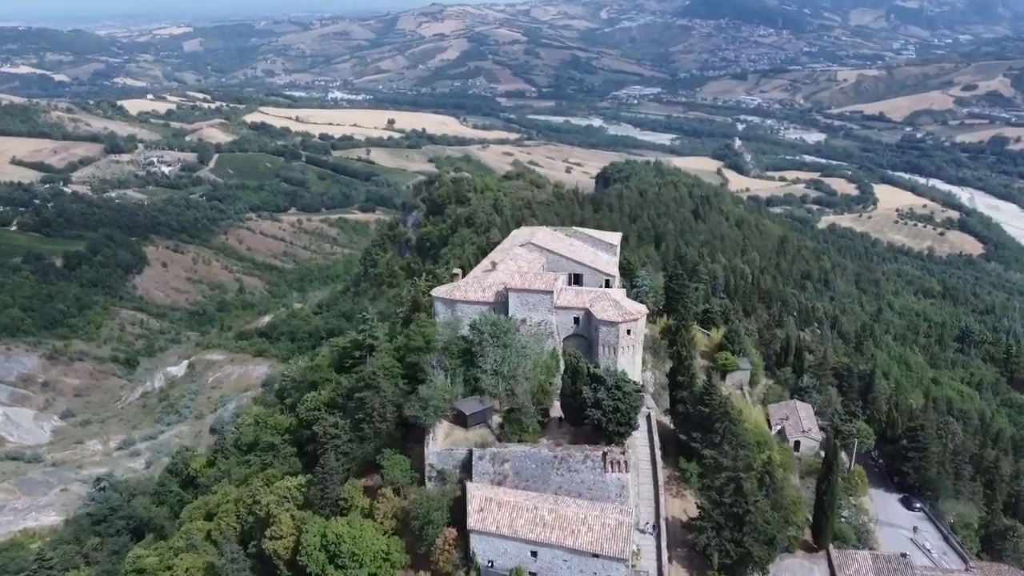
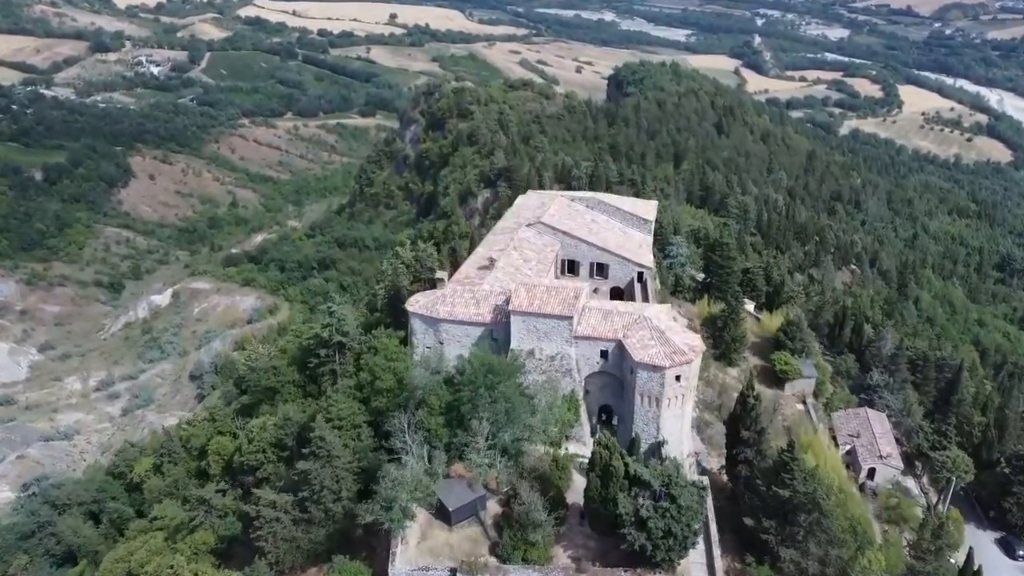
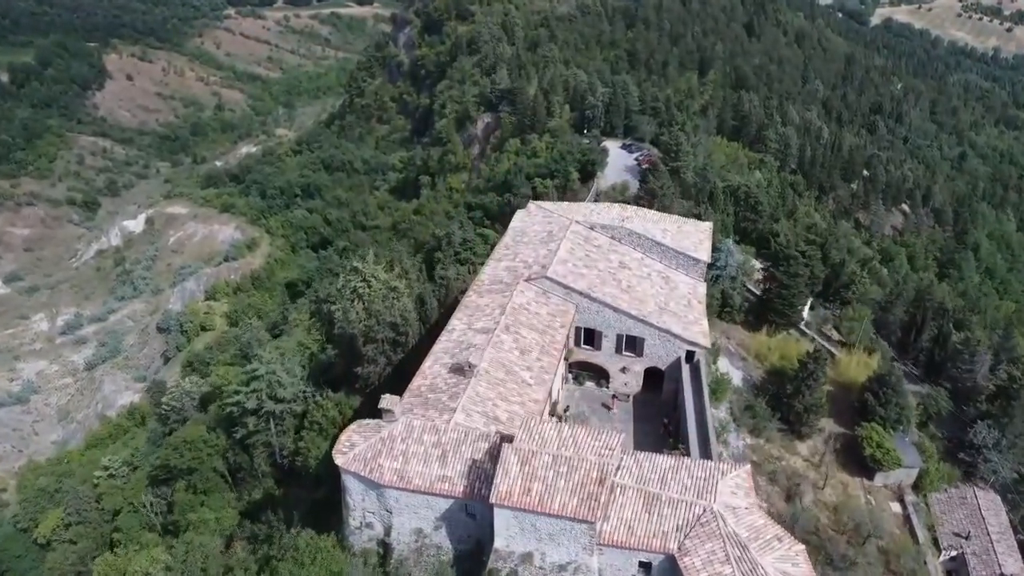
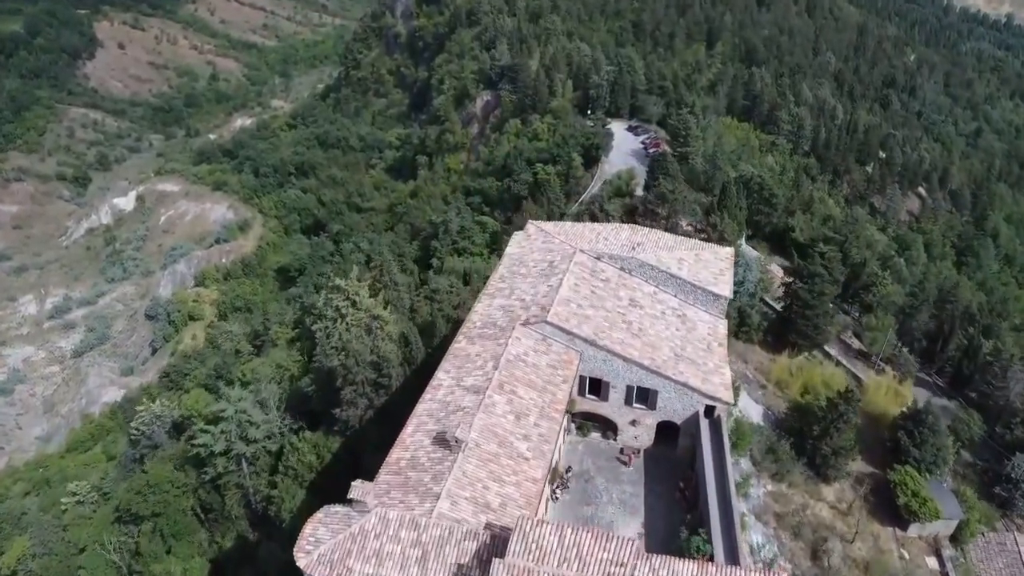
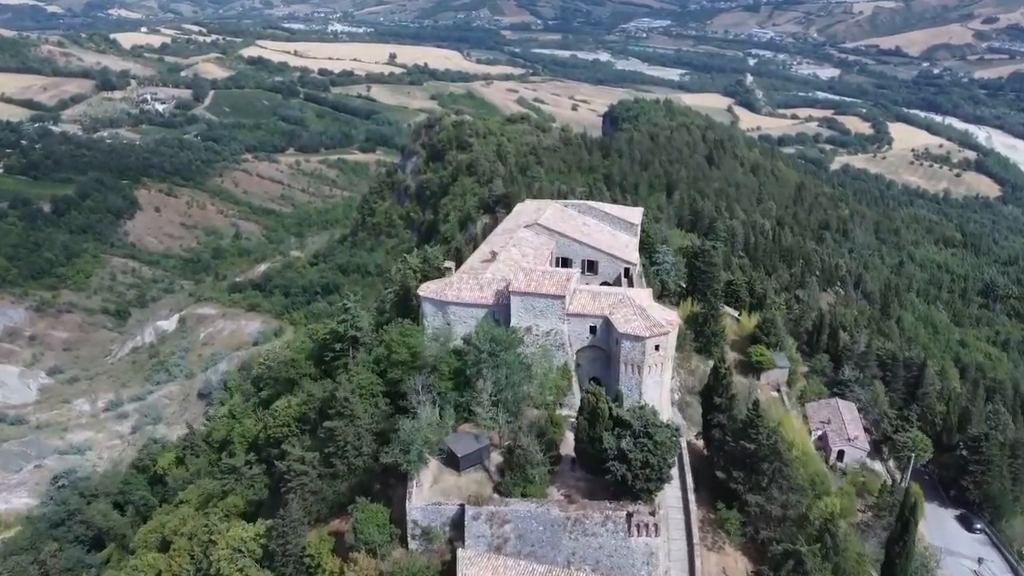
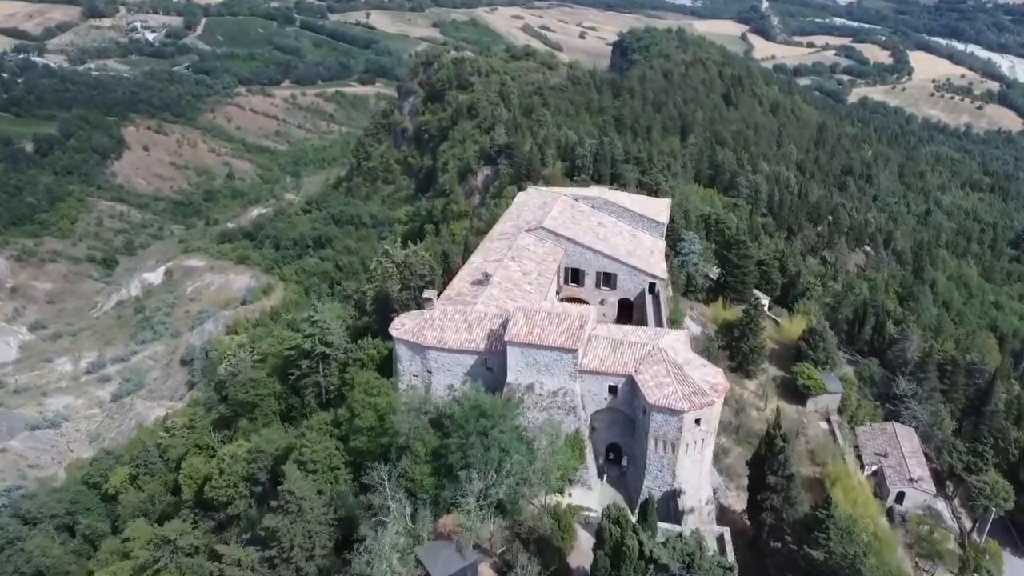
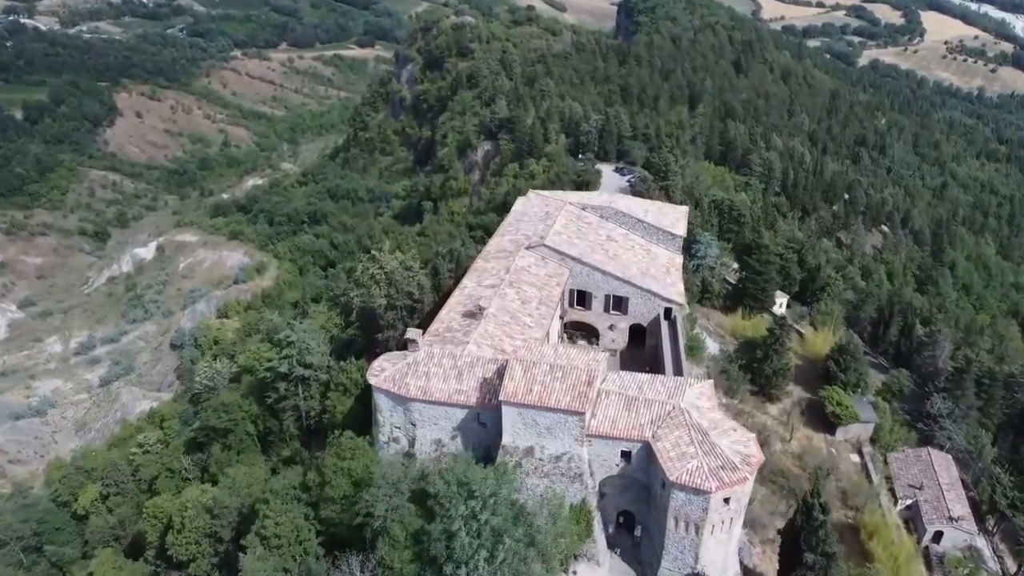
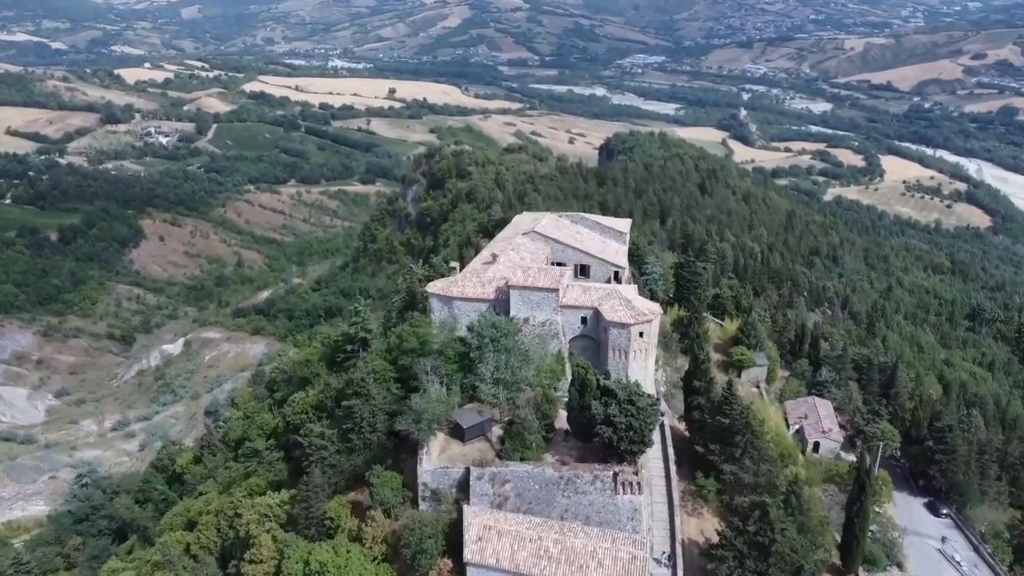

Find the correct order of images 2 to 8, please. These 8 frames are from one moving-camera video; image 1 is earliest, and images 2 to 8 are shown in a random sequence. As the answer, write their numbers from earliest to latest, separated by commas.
8, 5, 2, 6, 7, 3, 4
